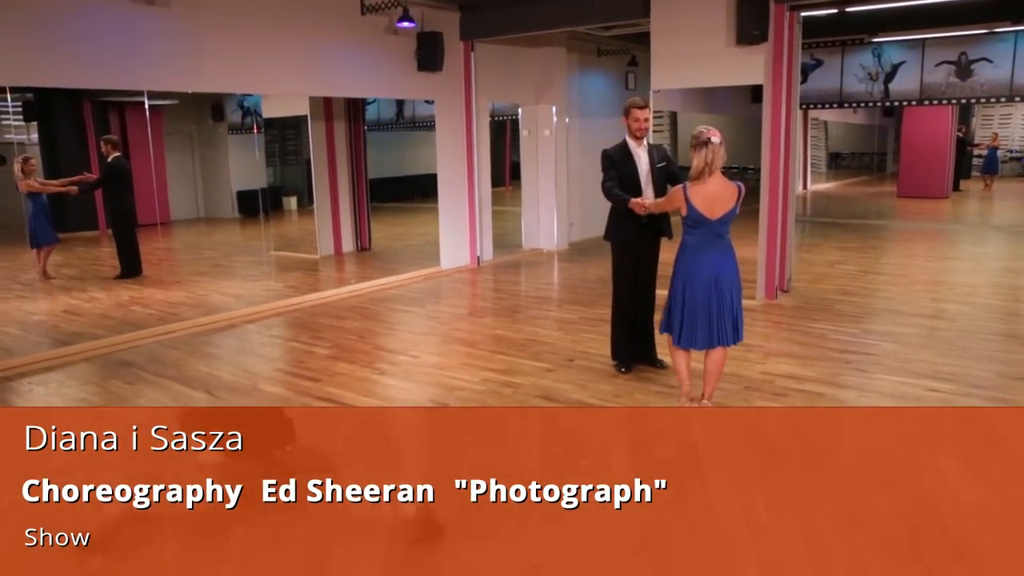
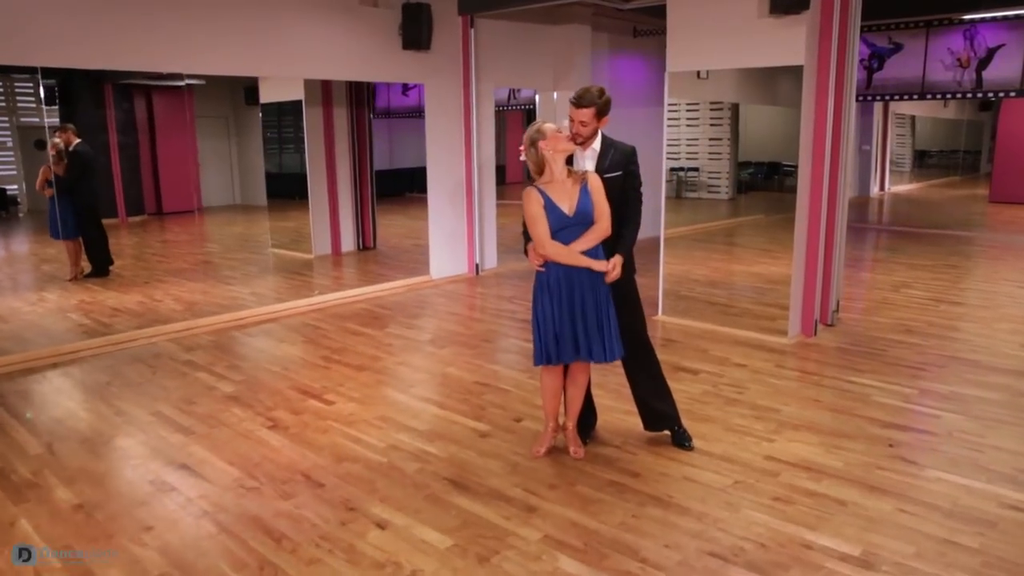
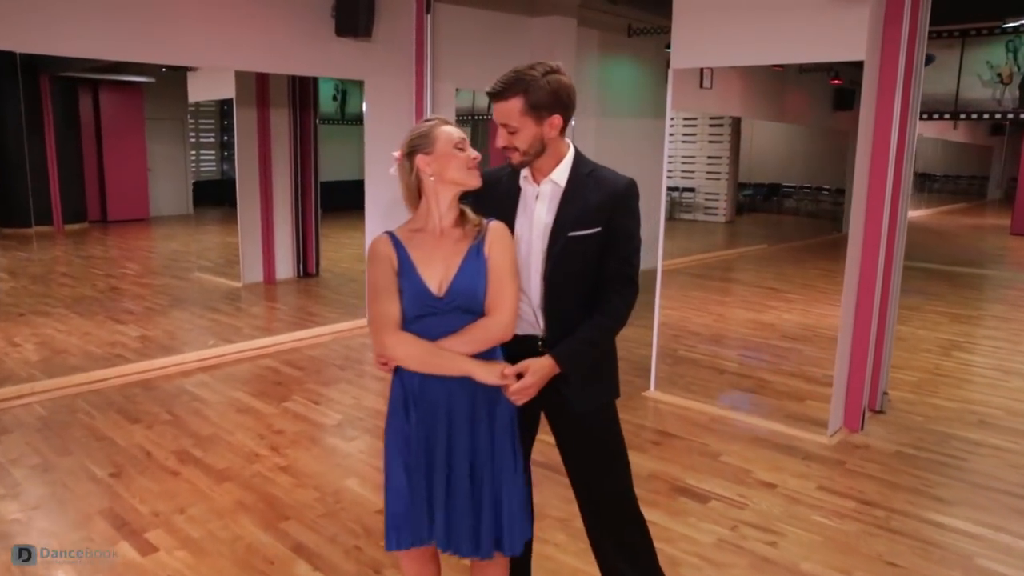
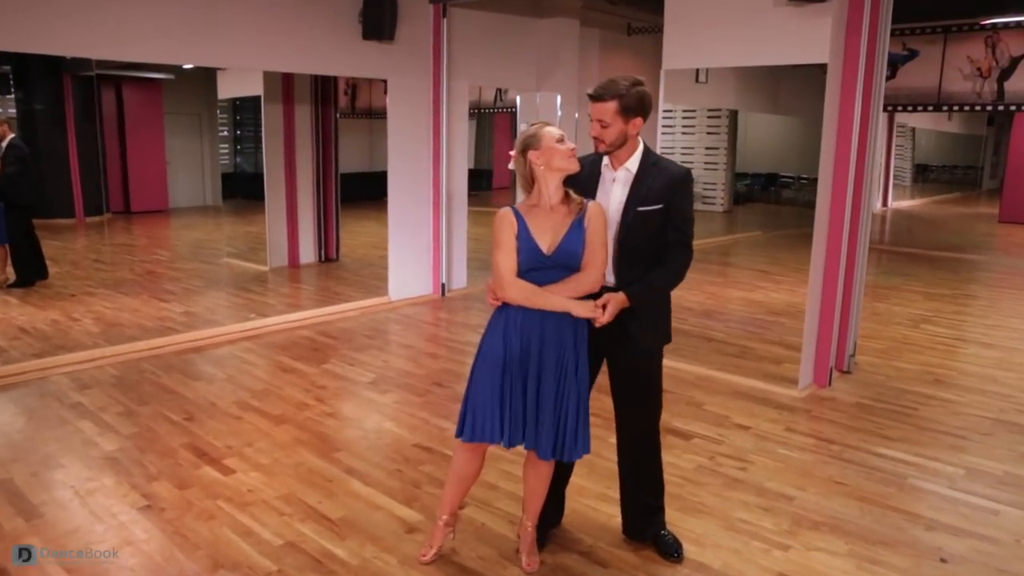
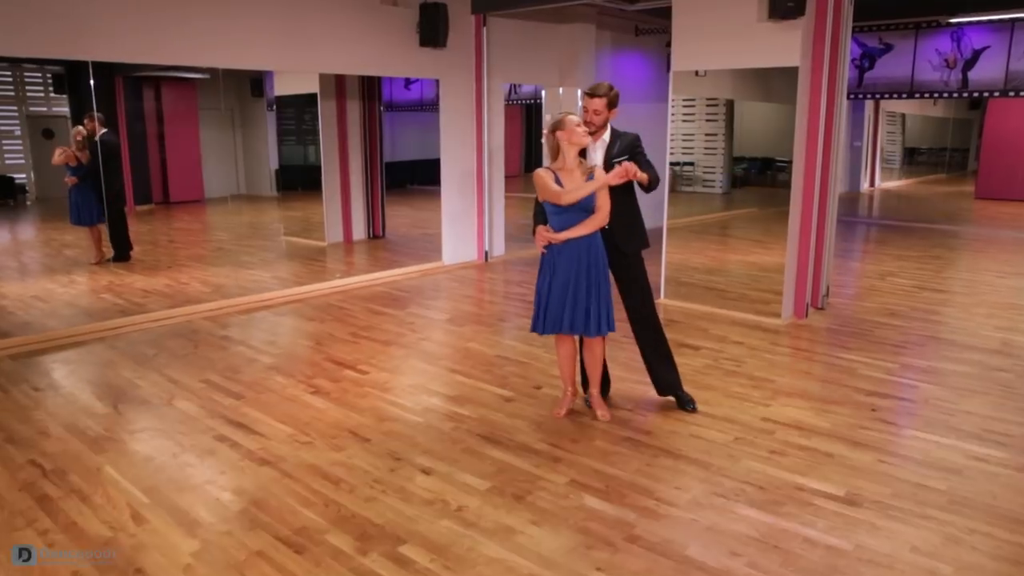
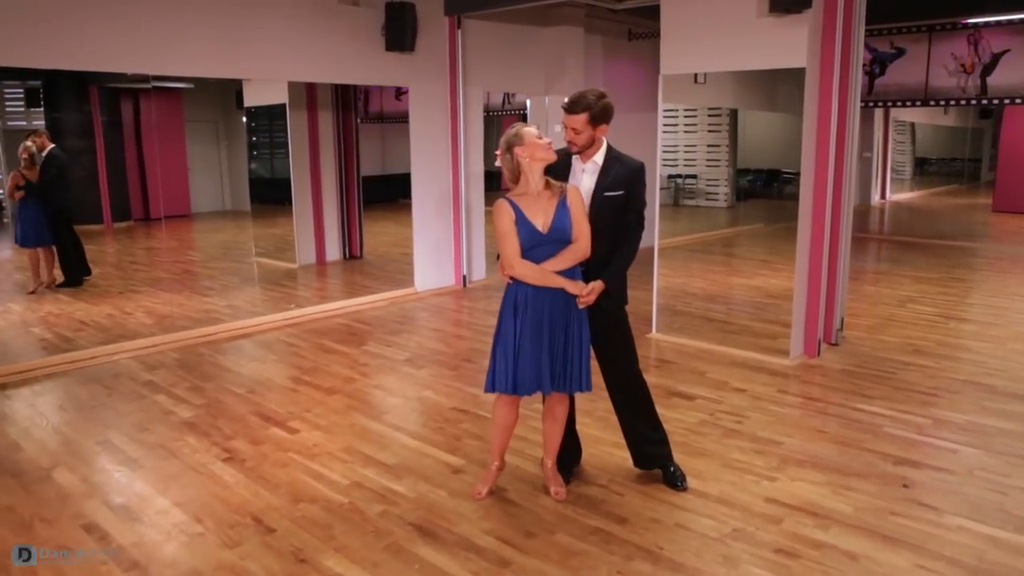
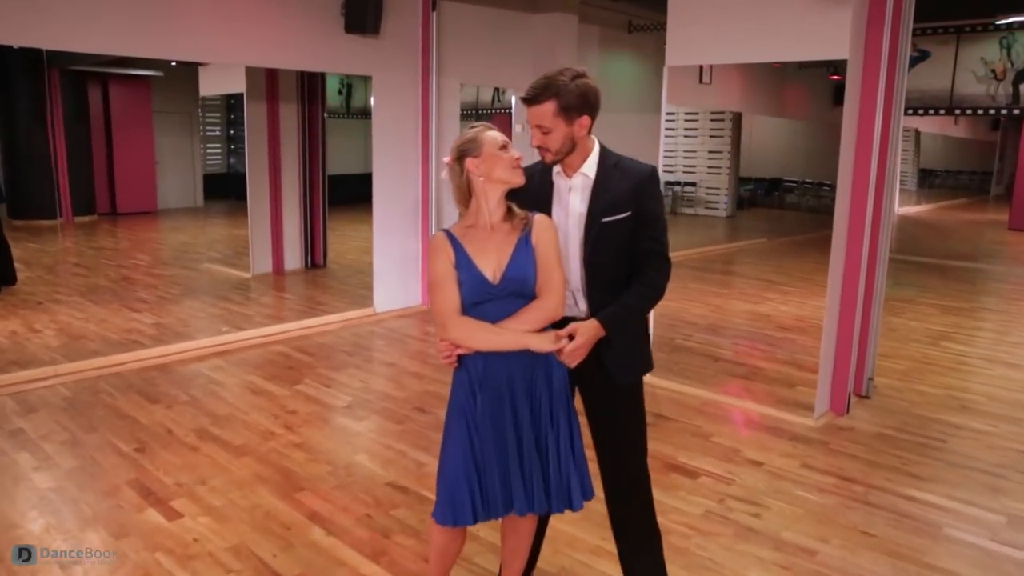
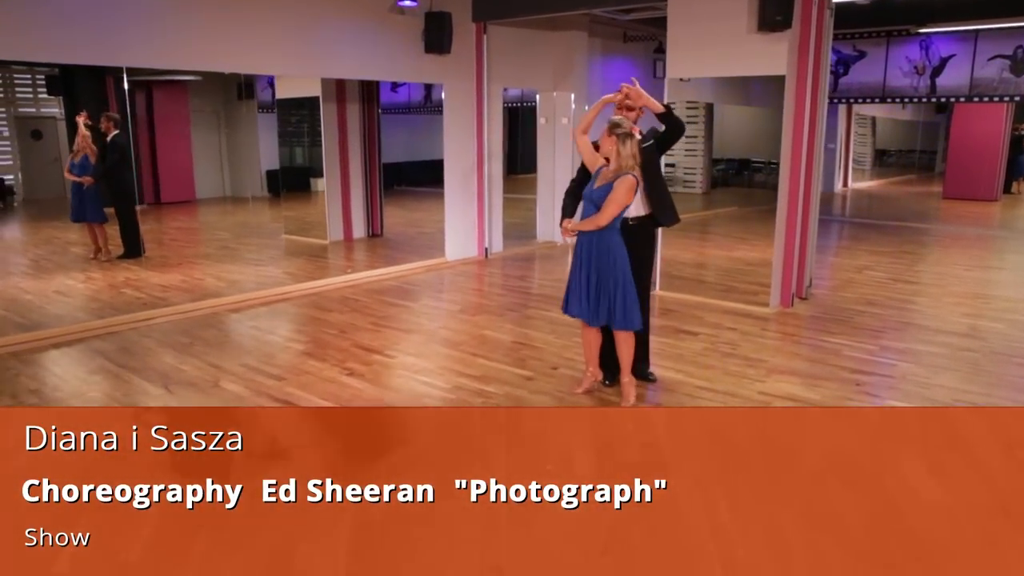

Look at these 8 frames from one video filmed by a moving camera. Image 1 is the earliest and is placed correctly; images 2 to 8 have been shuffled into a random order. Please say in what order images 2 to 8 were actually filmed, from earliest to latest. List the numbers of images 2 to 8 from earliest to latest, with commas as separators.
8, 5, 2, 6, 4, 7, 3
